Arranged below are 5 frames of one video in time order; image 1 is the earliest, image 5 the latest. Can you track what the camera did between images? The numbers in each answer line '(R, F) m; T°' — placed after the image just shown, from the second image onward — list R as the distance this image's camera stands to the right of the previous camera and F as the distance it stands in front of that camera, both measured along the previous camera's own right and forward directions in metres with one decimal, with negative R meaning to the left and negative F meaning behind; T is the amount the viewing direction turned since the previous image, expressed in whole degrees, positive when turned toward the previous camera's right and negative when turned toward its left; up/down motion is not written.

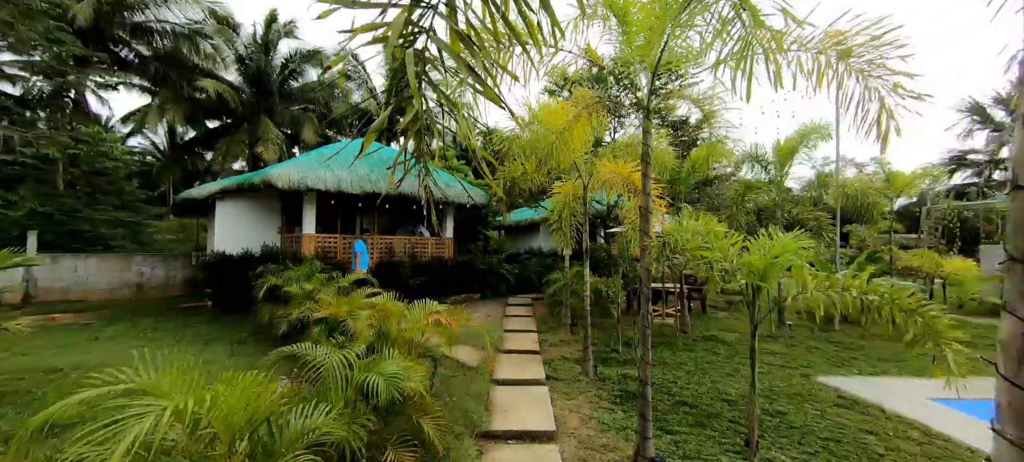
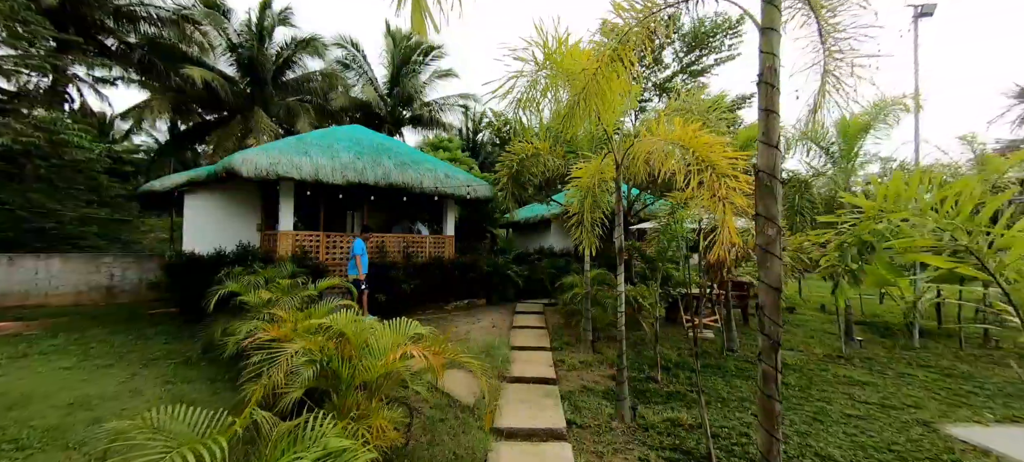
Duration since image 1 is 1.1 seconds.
(0.0, +1.3) m; -1°
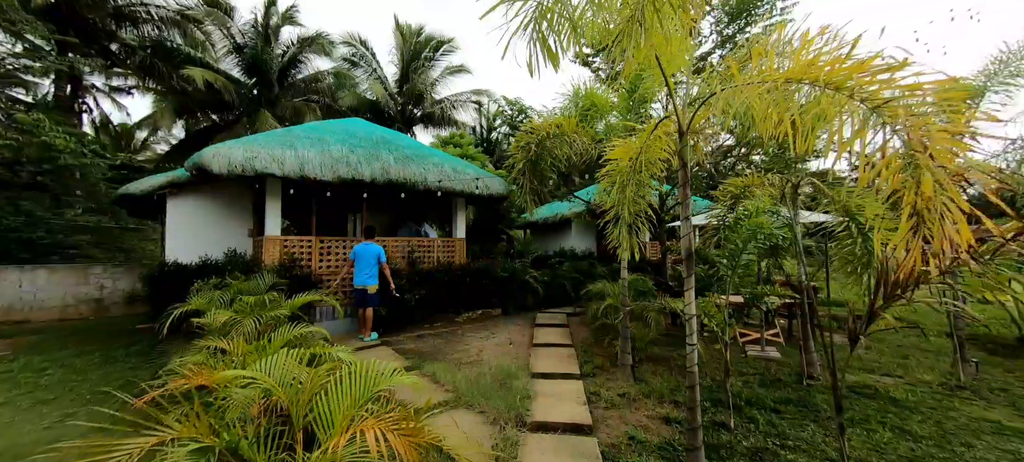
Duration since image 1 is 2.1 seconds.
(0.0, +1.1) m; -2°
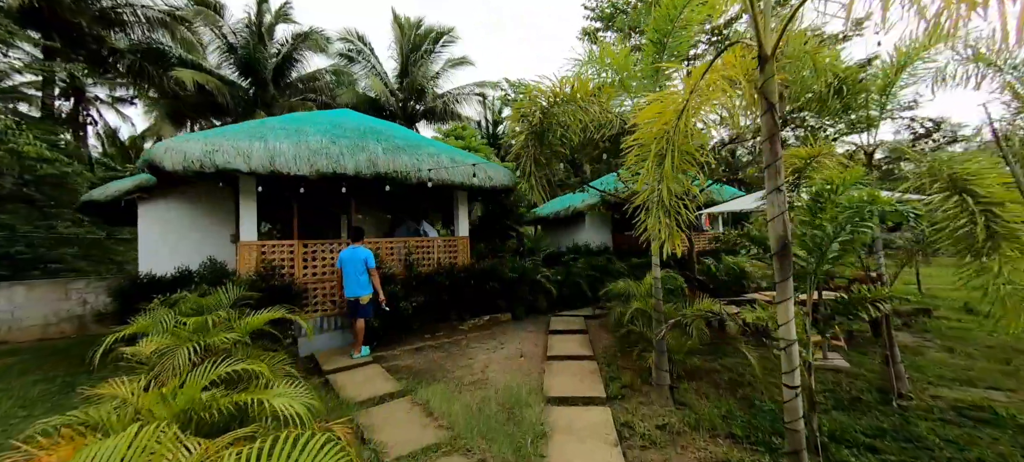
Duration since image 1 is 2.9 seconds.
(+0.1, +0.9) m; -2°
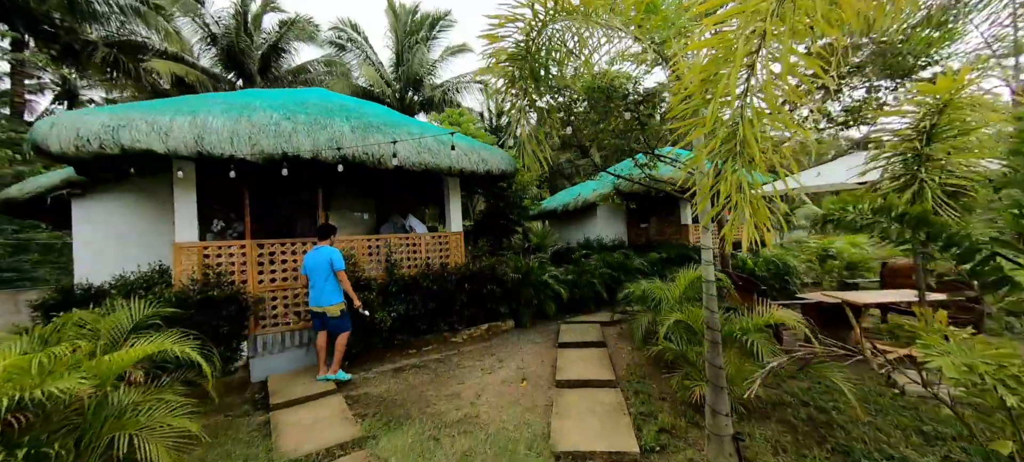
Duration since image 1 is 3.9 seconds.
(+0.1, +1.2) m; -1°
